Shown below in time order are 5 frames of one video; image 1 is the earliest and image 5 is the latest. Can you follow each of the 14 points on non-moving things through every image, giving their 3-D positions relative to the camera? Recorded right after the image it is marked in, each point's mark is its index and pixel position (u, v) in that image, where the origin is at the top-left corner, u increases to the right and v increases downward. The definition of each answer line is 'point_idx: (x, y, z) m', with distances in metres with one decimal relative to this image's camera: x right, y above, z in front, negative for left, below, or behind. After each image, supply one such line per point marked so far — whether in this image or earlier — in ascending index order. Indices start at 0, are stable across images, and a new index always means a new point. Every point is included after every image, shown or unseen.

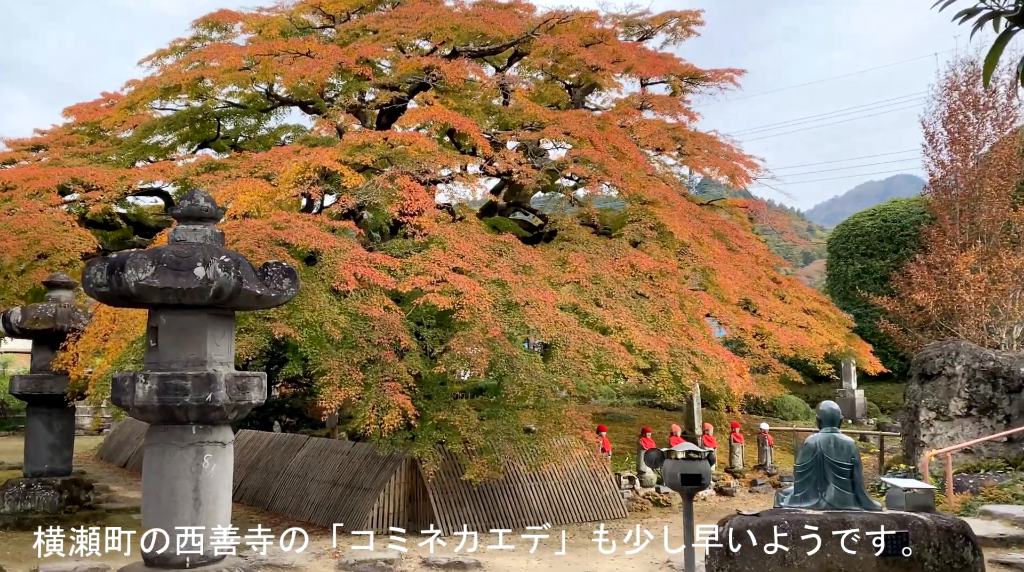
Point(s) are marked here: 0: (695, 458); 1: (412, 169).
0: (+1.4, -1.3, +7.3) m
1: (-1.3, +1.5, +12.1) m
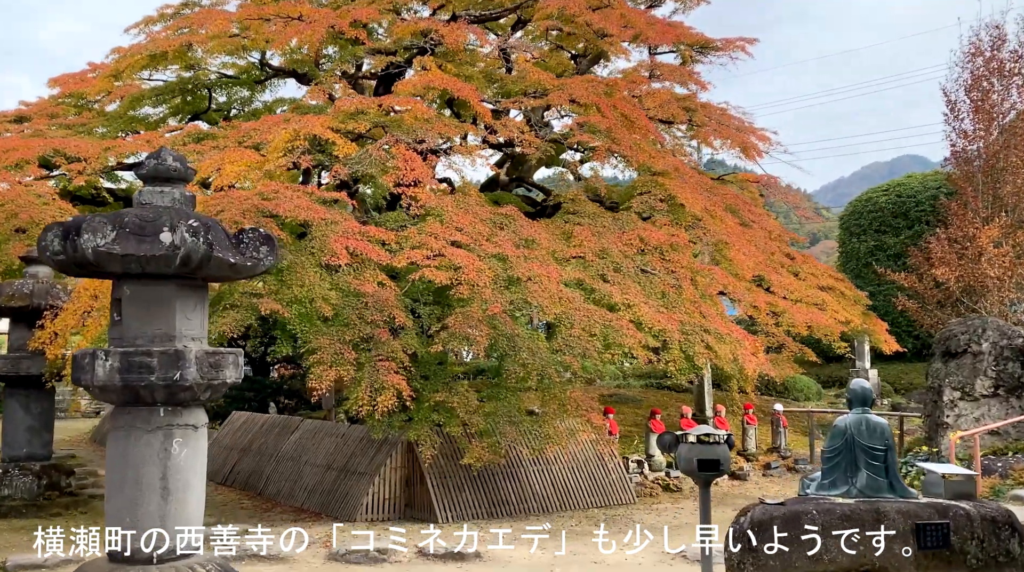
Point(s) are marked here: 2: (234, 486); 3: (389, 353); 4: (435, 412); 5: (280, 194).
0: (+1.4, -1.1, +6.7) m
1: (-1.3, +1.8, +11.5) m
2: (-3.7, -2.7, +13.0) m
3: (-1.2, -0.7, +9.7) m
4: (-0.8, -1.3, +10.1) m
5: (-2.5, +1.0, +10.2) m
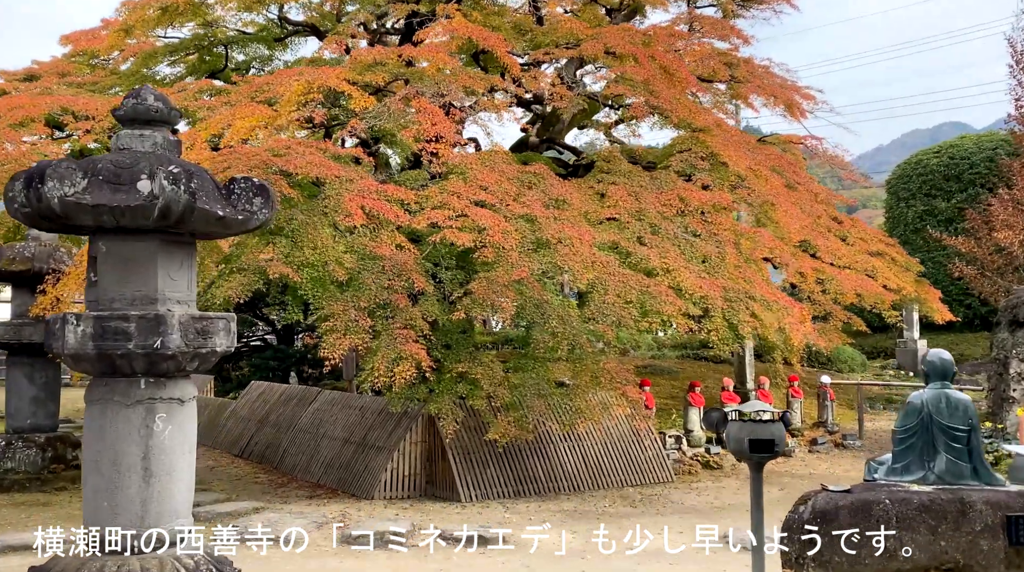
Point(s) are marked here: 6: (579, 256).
0: (+1.6, -0.8, +5.9) m
1: (-0.9, +2.2, +10.7) m
2: (-3.4, -2.2, +12.4) m
3: (-1.0, -0.3, +9.0) m
4: (-0.5, -0.9, +9.4) m
5: (-2.2, +1.3, +9.5) m
6: (+0.7, +0.3, +9.5) m
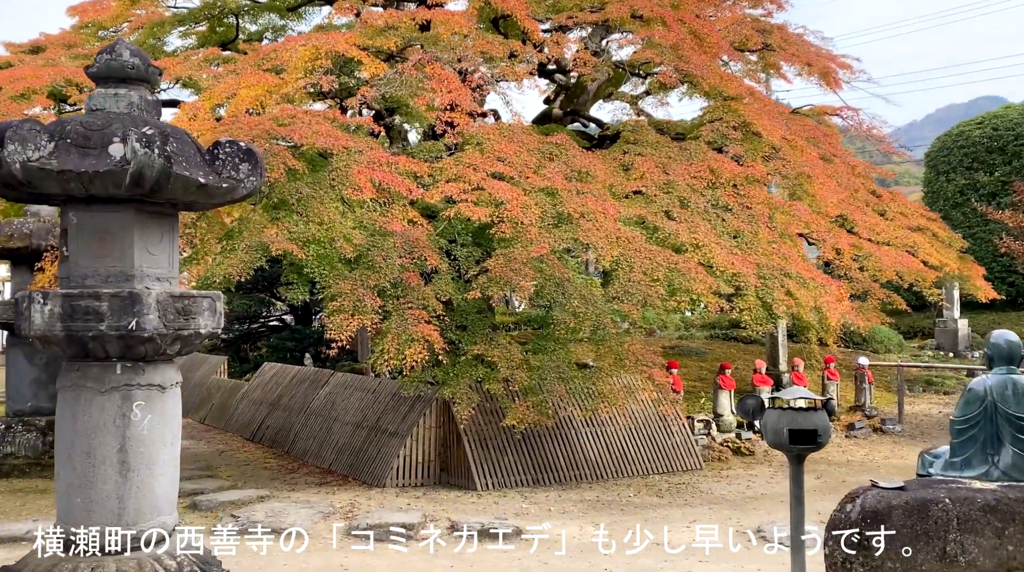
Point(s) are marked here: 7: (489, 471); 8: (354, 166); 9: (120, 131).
0: (+1.7, -0.7, +5.3) m
1: (-0.7, +2.4, +10.1) m
2: (-3.1, -2.0, +12.0) m
3: (-0.8, -0.1, +8.5) m
4: (-0.4, -0.7, +8.9) m
5: (-2.0, +1.6, +9.0) m
6: (+0.8, +0.5, +8.9) m
7: (-0.2, -1.7, +8.9) m
8: (-1.4, +1.1, +8.7) m
9: (-1.9, +0.7, +4.6) m
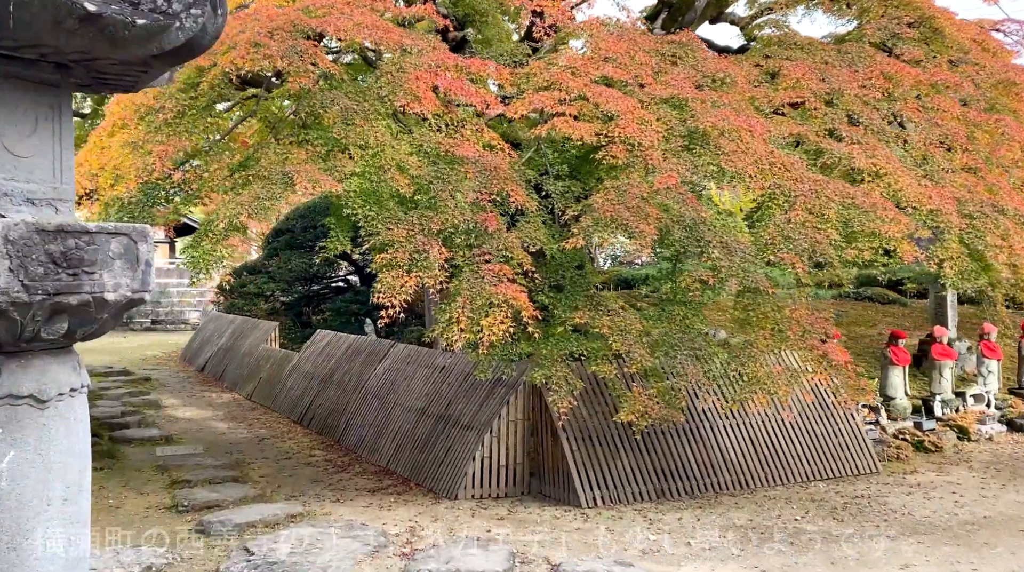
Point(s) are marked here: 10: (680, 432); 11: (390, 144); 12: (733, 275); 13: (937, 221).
0: (+2.2, -0.4, +2.8) m
1: (+0.1, +2.9, +7.7) m
2: (-2.0, -1.5, +9.9) m
3: (-0.1, +0.2, +6.1) m
4: (+0.4, -0.4, +6.5) m
5: (-1.2, +1.9, +6.7) m
6: (+1.6, +0.9, +6.4) m
7: (+0.6, -1.3, +6.6) m
8: (-0.7, +1.4, +6.4) m
9: (-1.4, +0.9, +2.3) m
10: (+1.2, -1.1, +7.0) m
11: (-0.8, +0.9, +6.2) m
12: (+1.4, +0.1, +6.2) m
13: (+3.1, +0.5, +7.0) m
